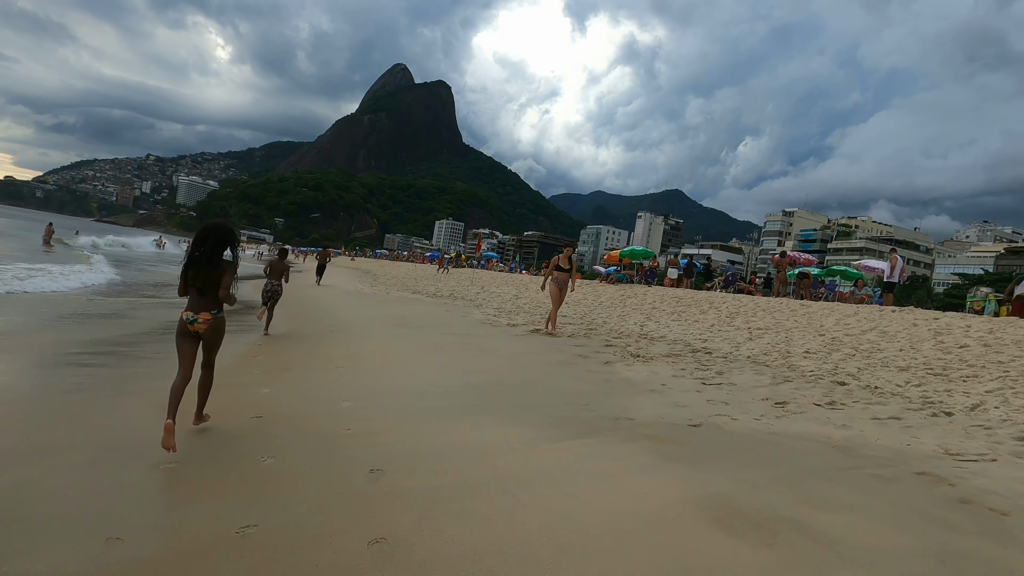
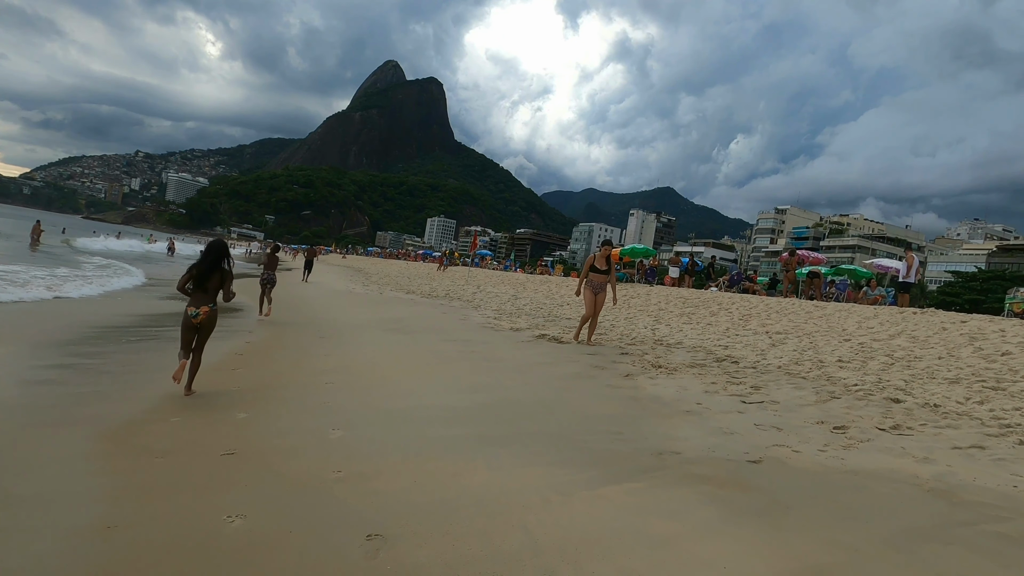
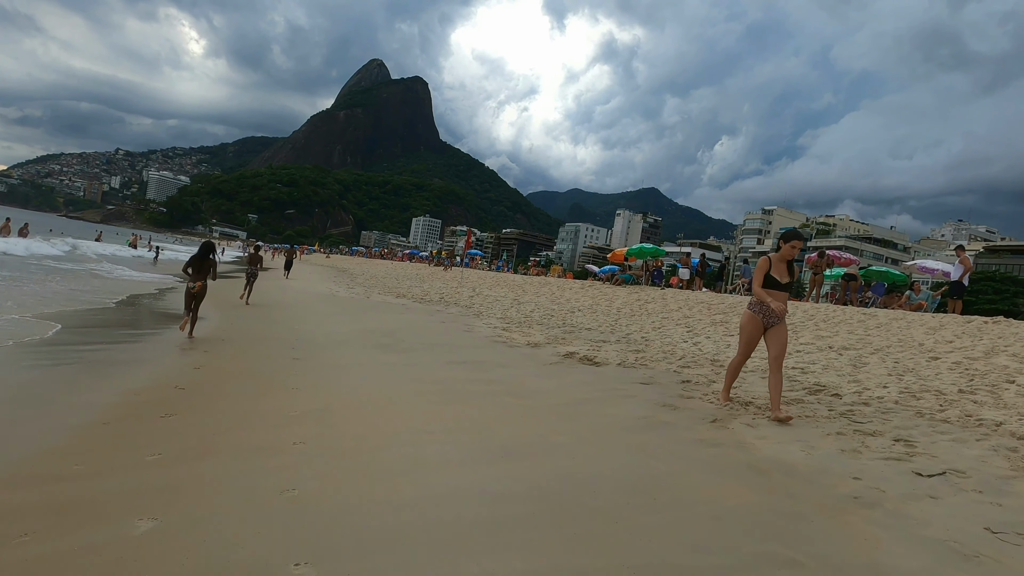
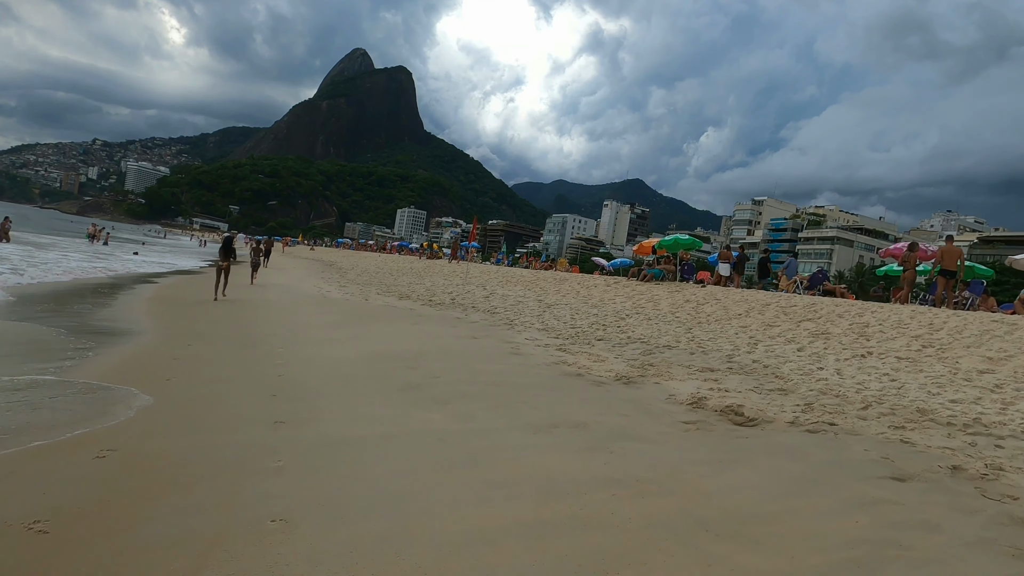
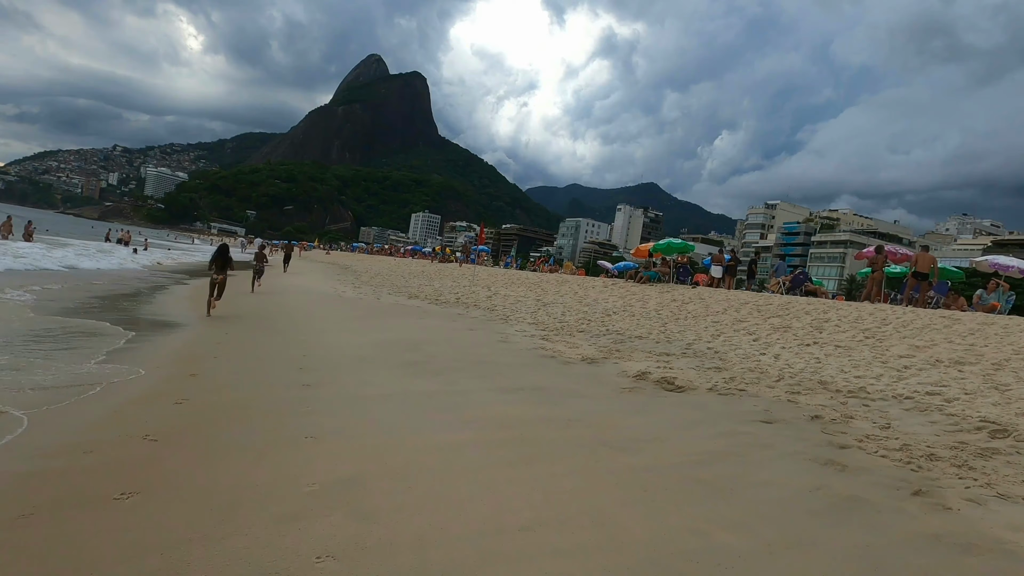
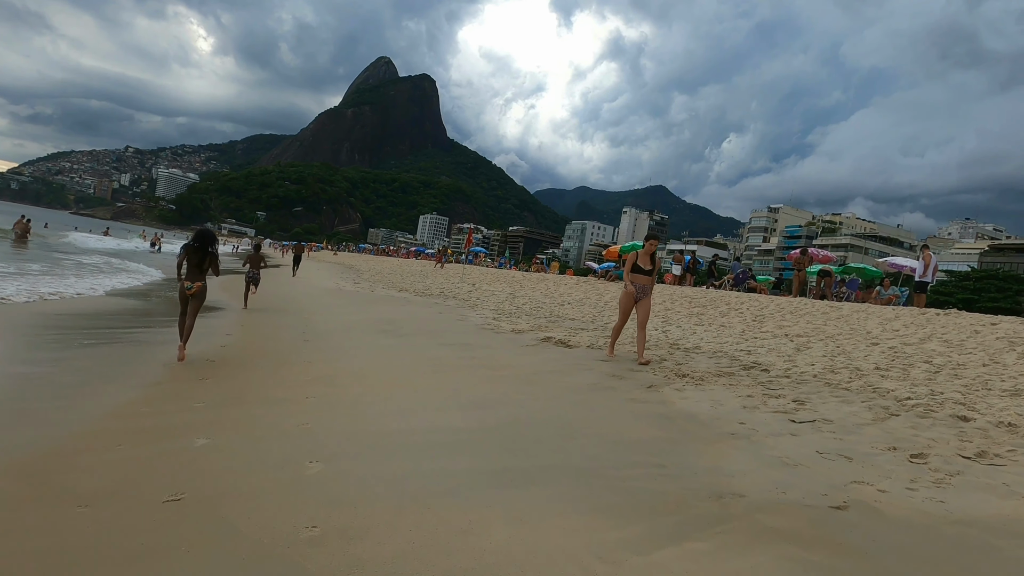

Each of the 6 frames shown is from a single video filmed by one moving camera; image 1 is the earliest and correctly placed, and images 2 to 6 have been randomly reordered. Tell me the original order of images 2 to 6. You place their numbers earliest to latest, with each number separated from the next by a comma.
2, 6, 3, 5, 4
